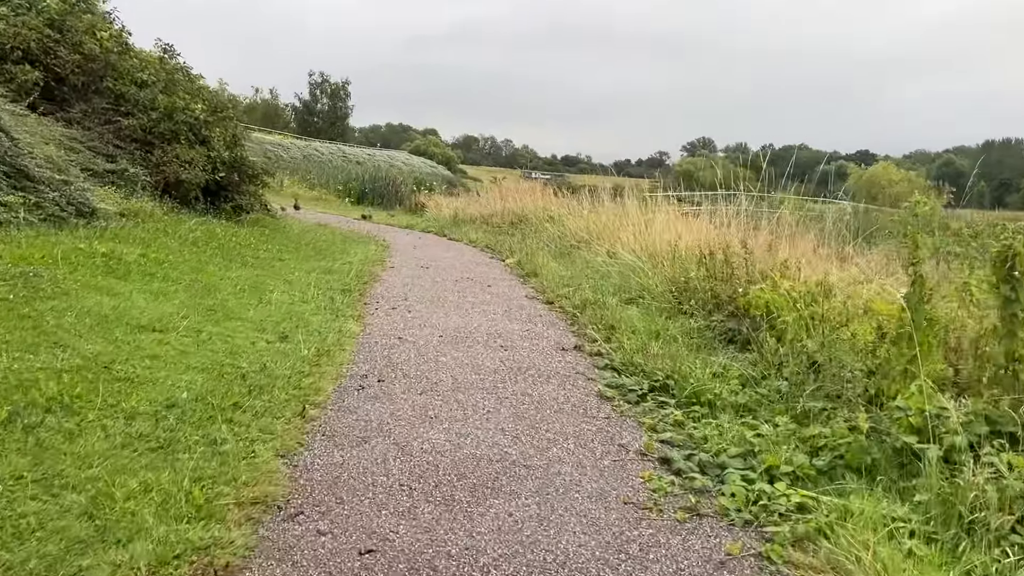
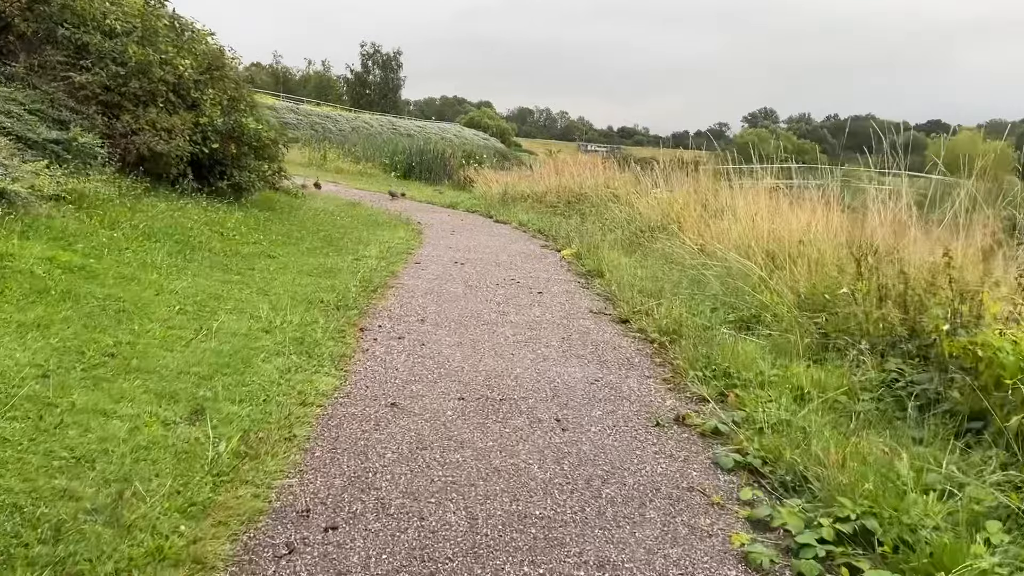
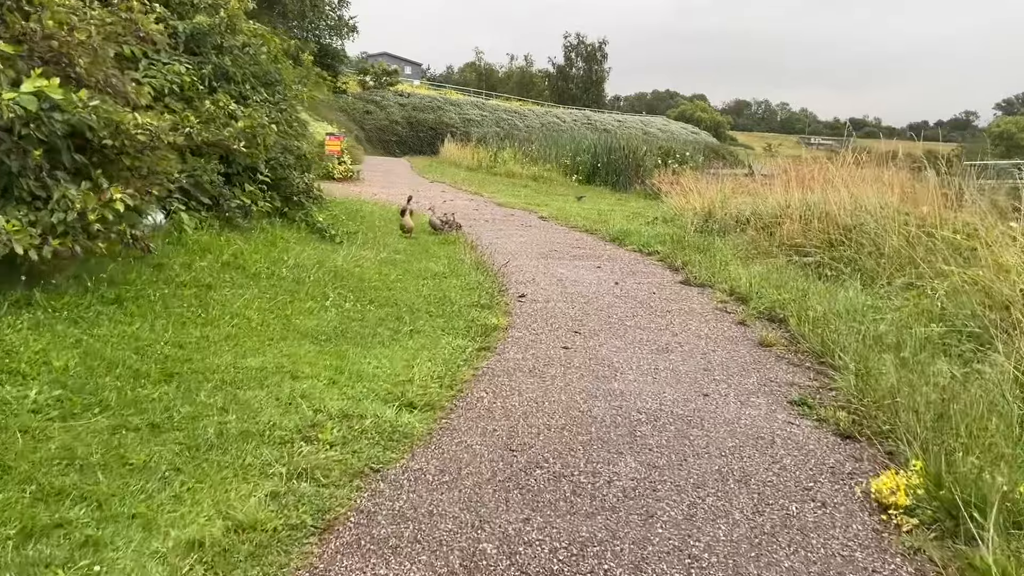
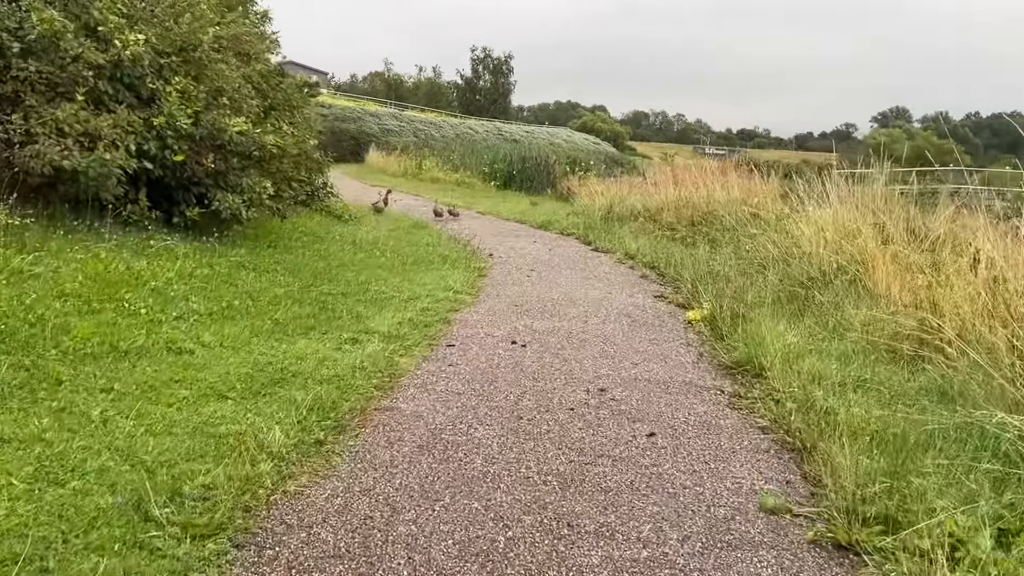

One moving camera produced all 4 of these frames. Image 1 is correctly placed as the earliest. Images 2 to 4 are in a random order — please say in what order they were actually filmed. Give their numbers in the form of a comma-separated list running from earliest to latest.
2, 4, 3
